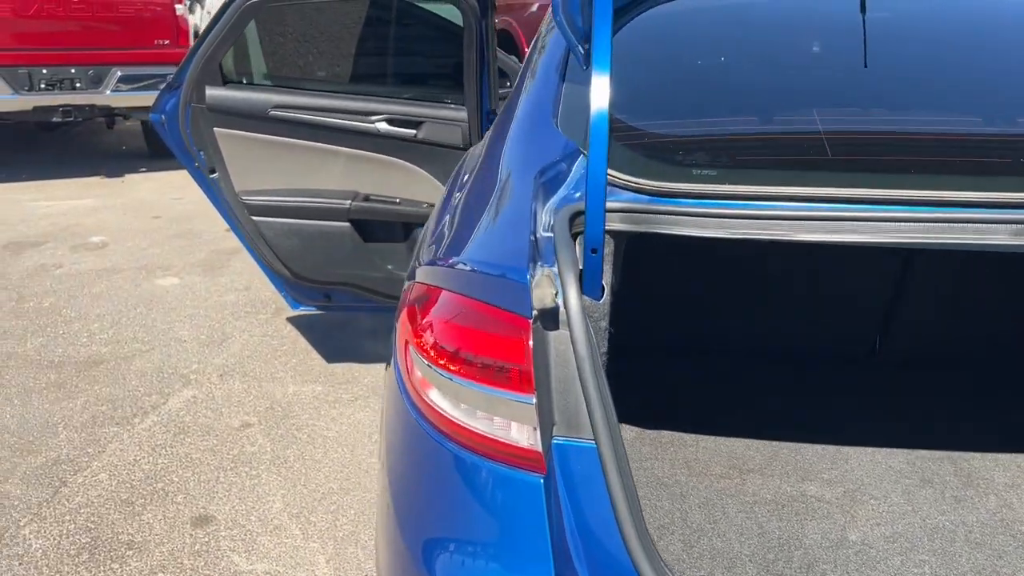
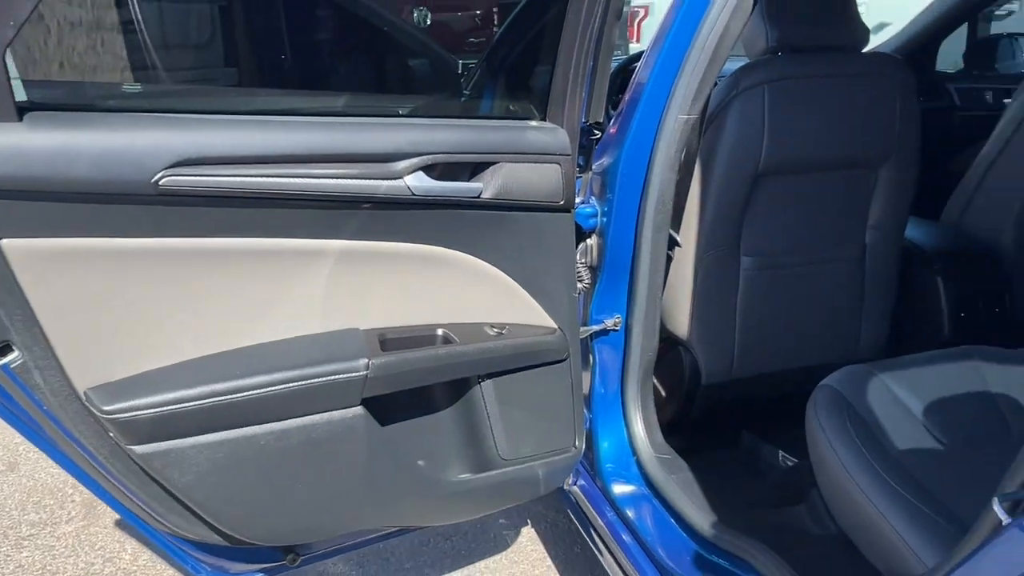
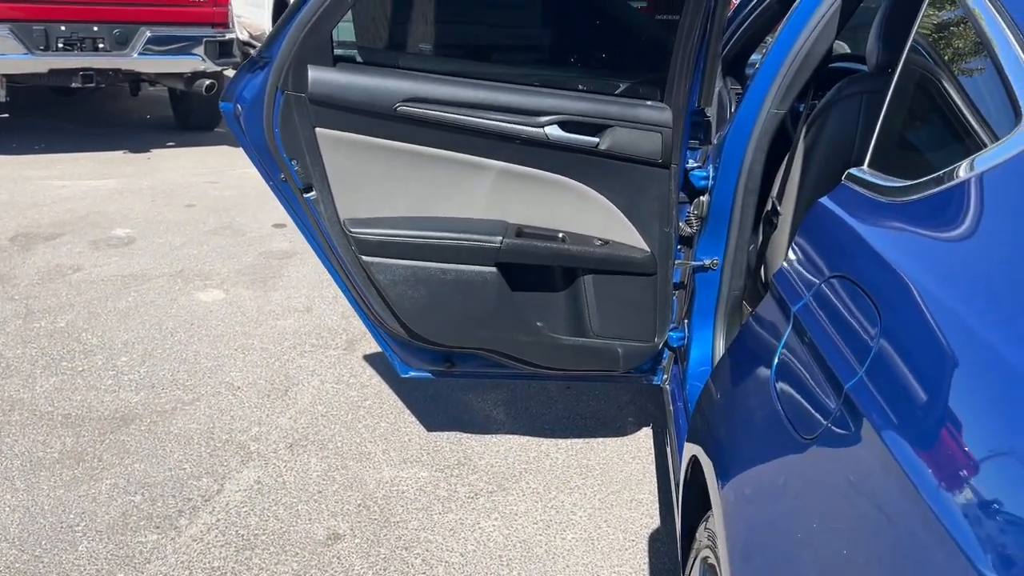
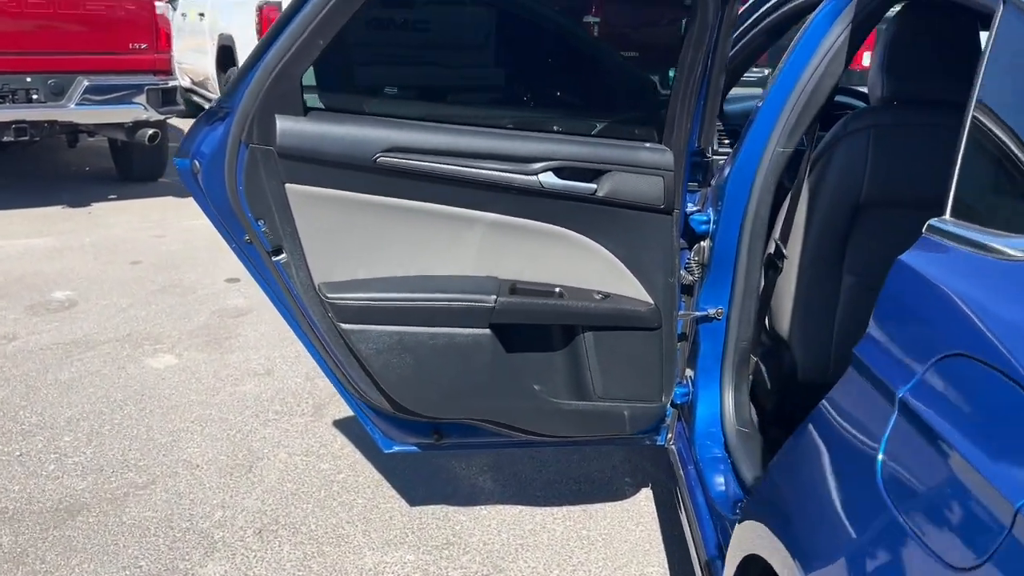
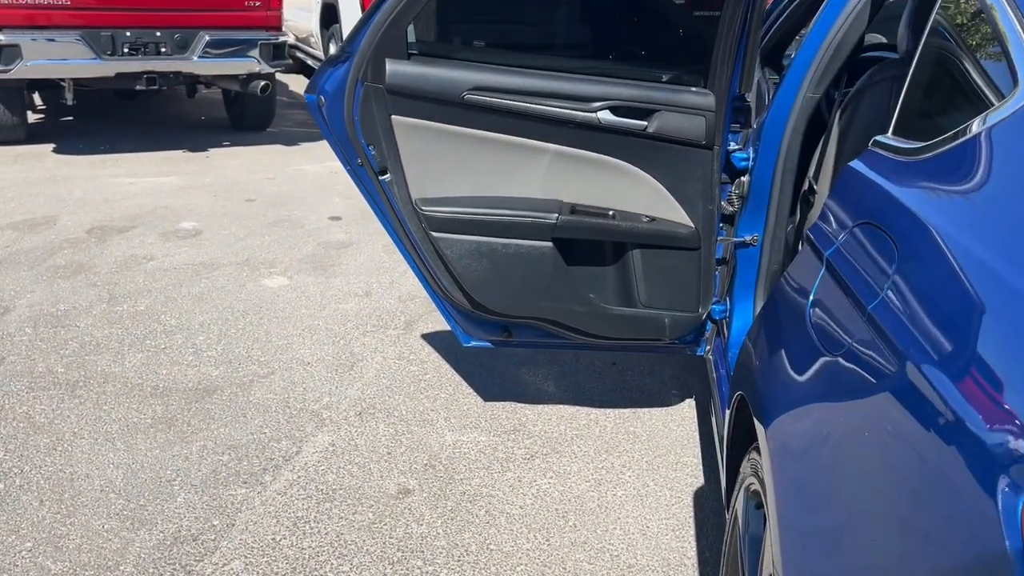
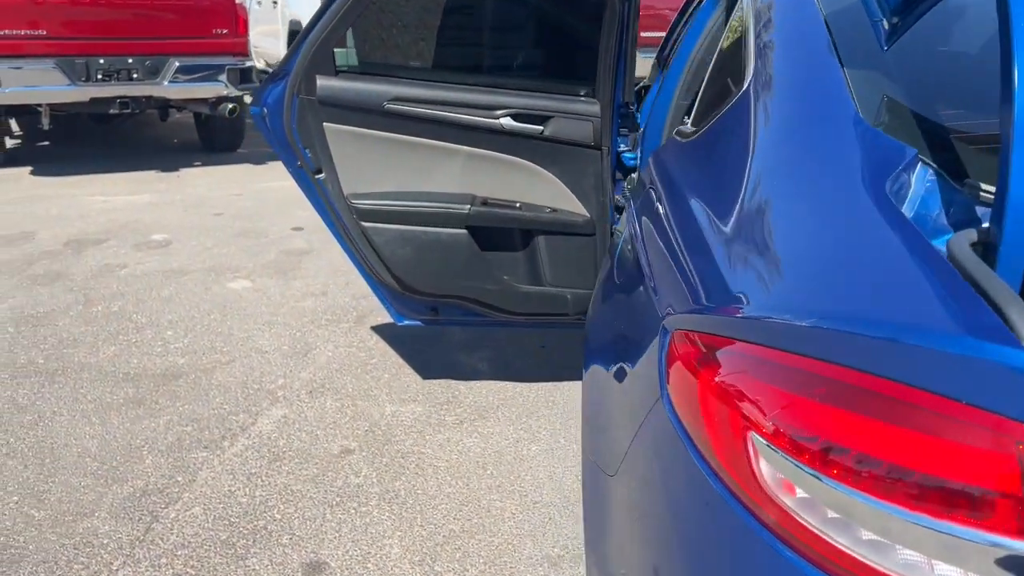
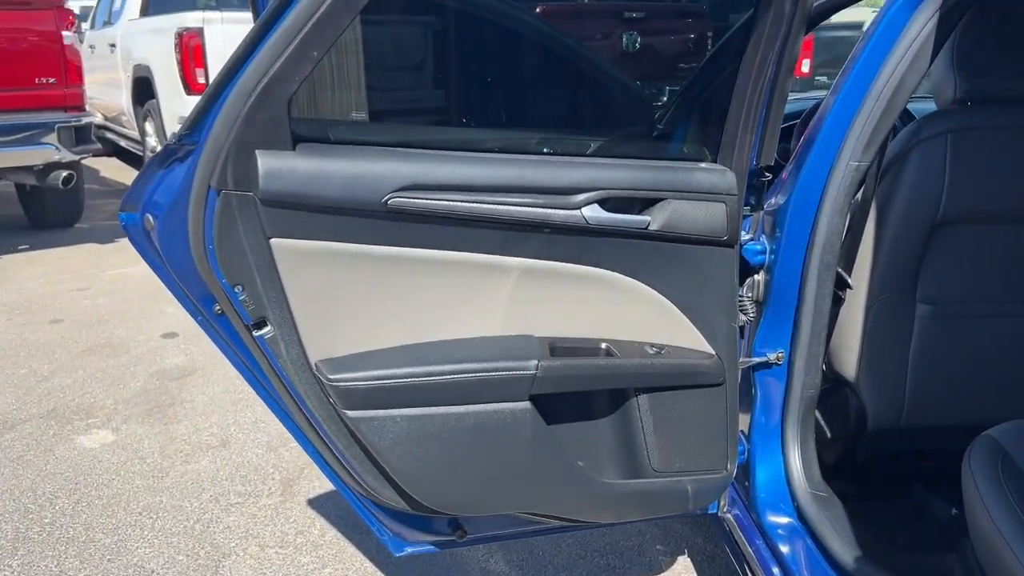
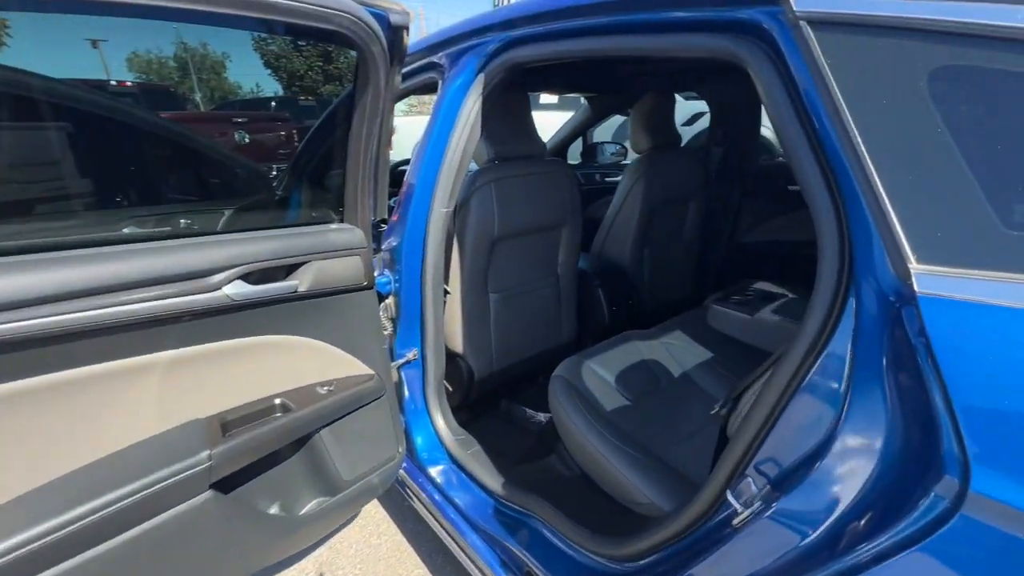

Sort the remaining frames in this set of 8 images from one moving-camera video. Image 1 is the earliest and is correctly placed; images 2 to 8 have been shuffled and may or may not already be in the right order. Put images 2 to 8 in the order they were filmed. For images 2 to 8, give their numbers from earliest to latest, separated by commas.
6, 5, 3, 4, 7, 2, 8
